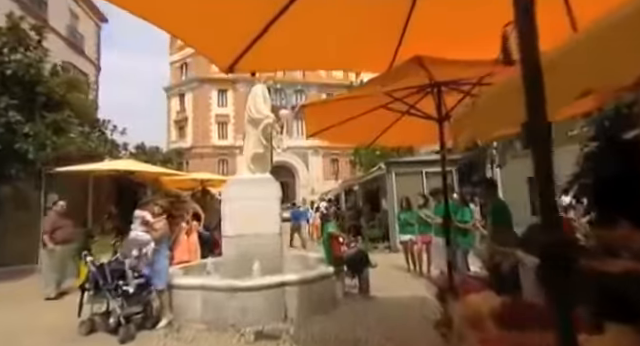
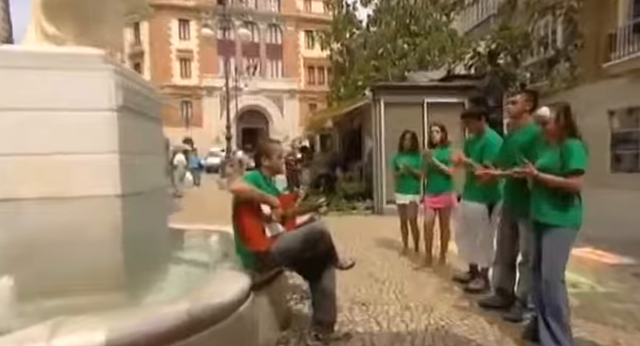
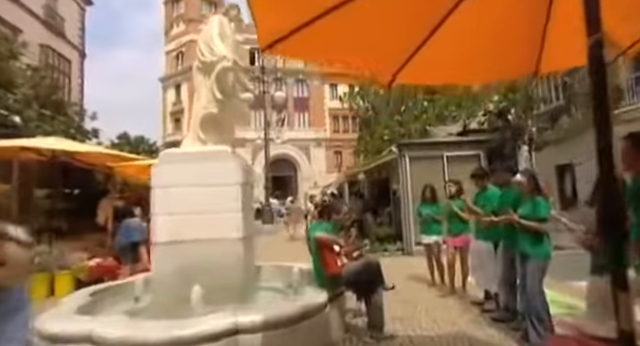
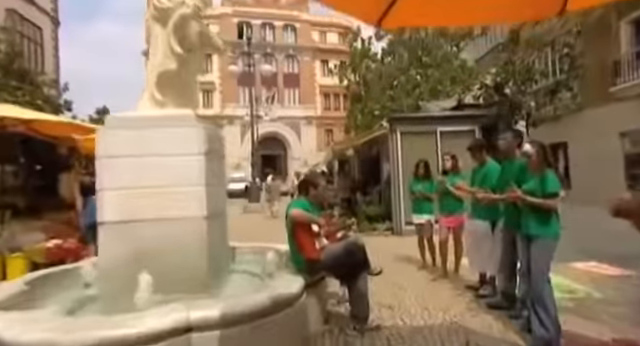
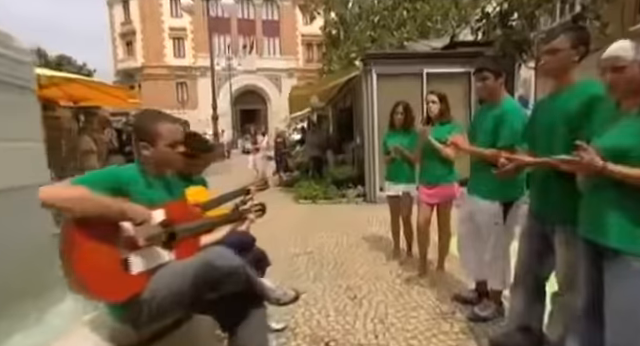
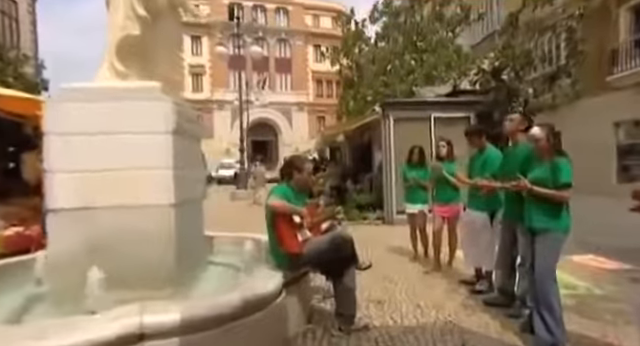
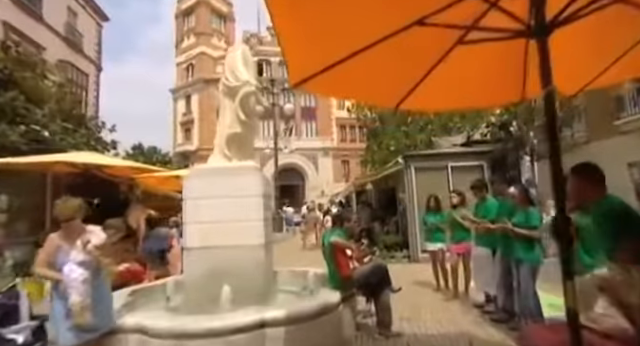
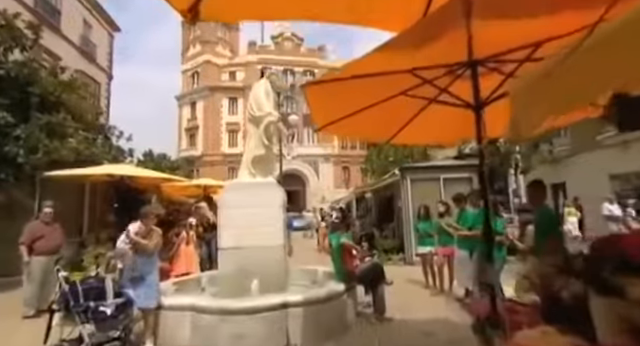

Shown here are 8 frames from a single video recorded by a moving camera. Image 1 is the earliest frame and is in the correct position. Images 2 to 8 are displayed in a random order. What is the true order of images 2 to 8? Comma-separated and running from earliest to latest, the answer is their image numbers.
8, 7, 3, 4, 6, 2, 5
